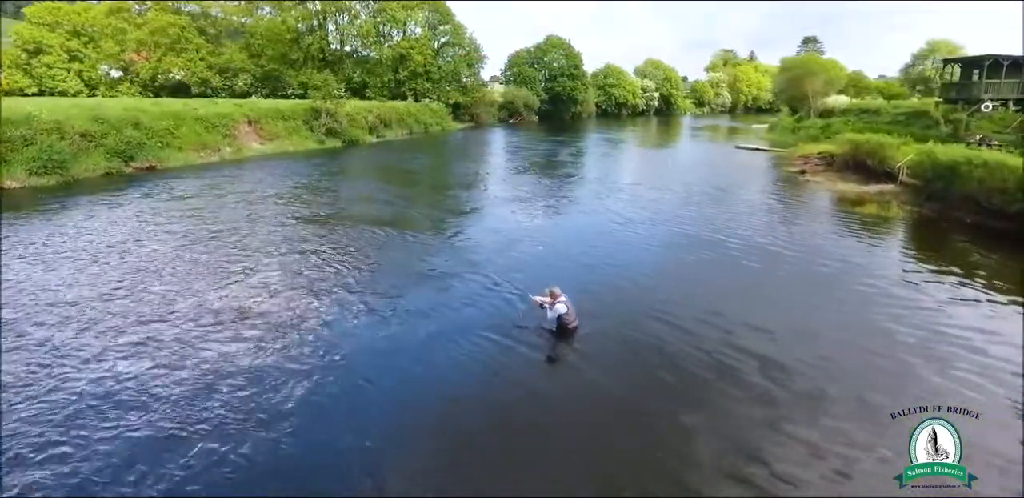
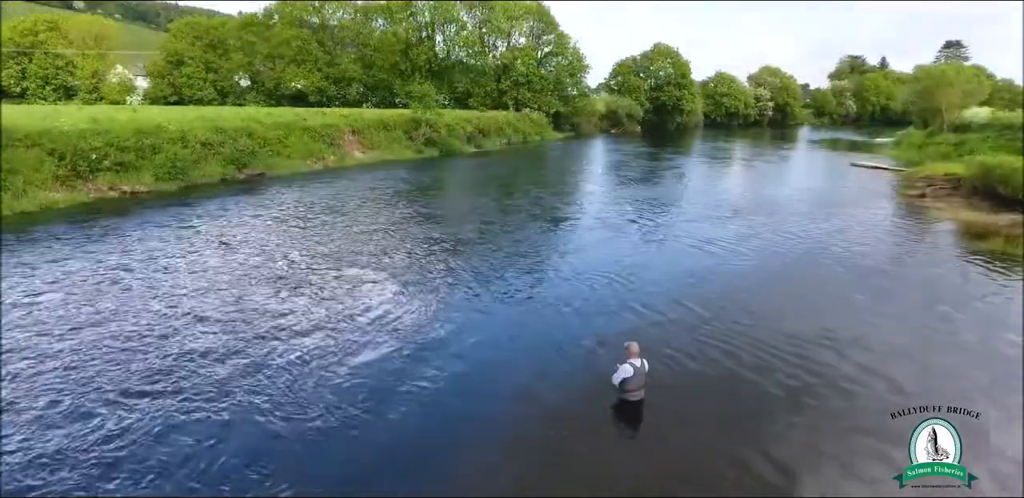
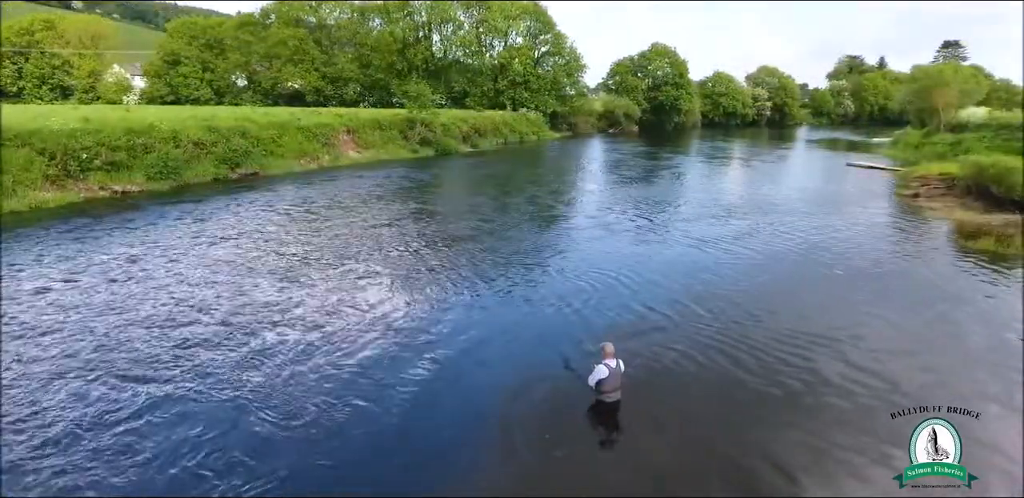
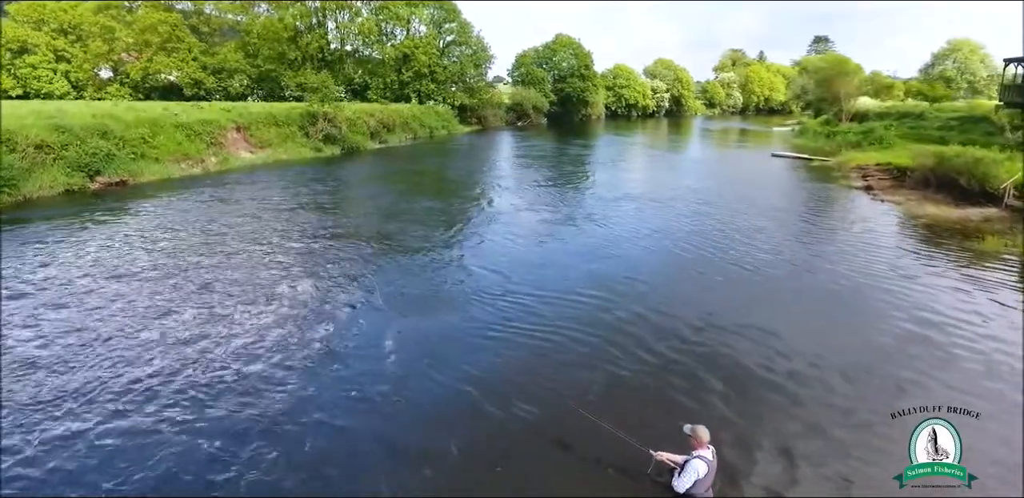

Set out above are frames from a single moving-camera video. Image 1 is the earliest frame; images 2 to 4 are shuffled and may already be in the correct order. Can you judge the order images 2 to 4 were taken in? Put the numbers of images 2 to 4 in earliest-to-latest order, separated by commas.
4, 2, 3
